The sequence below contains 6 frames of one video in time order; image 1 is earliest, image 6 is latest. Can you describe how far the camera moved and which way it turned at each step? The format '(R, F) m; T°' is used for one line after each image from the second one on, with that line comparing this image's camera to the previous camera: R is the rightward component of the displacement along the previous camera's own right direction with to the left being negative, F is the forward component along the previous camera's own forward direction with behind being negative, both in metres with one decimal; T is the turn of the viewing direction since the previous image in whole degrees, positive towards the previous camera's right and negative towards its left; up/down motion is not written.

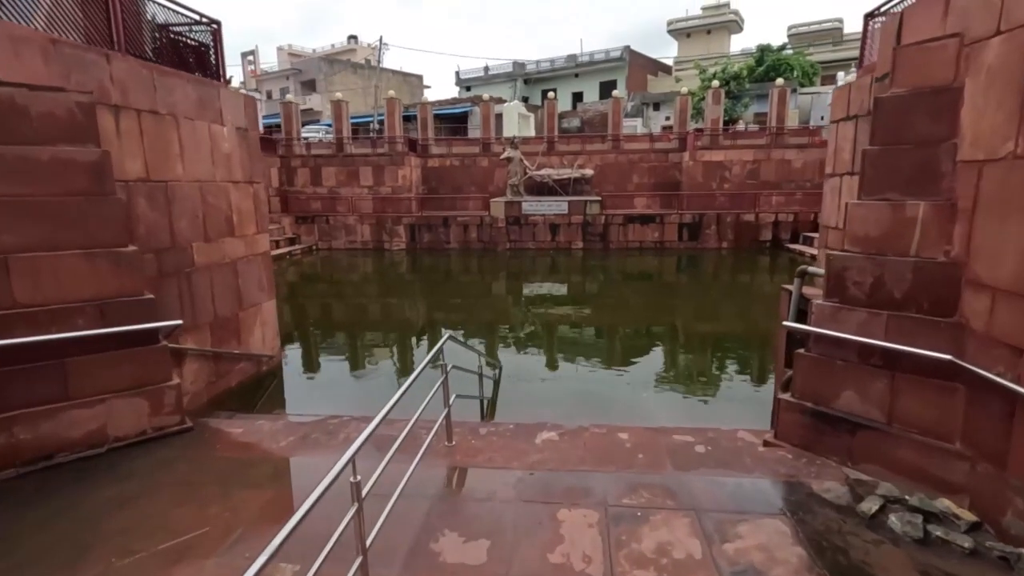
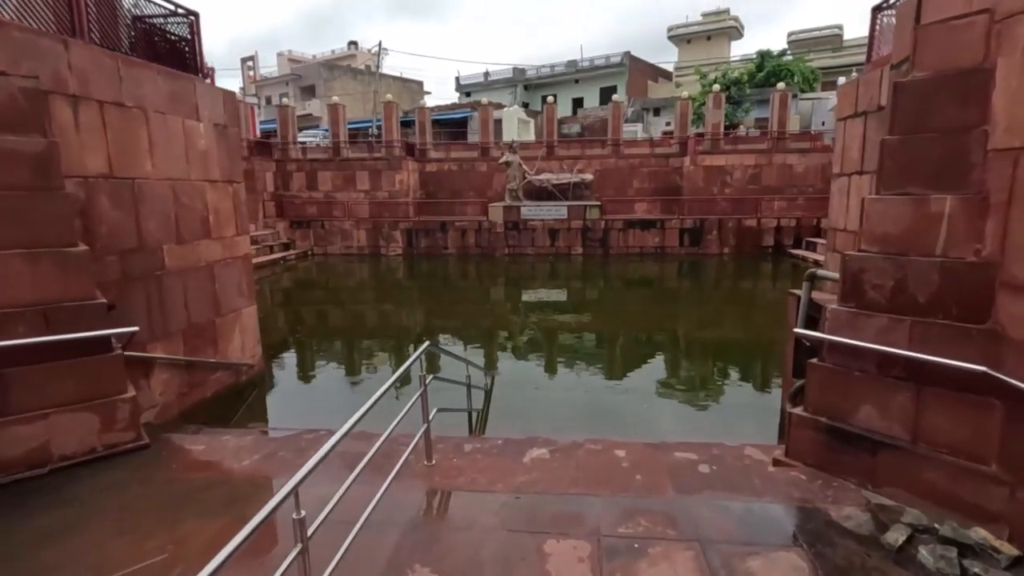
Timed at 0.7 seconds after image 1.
(+0.1, +0.2) m; 0°
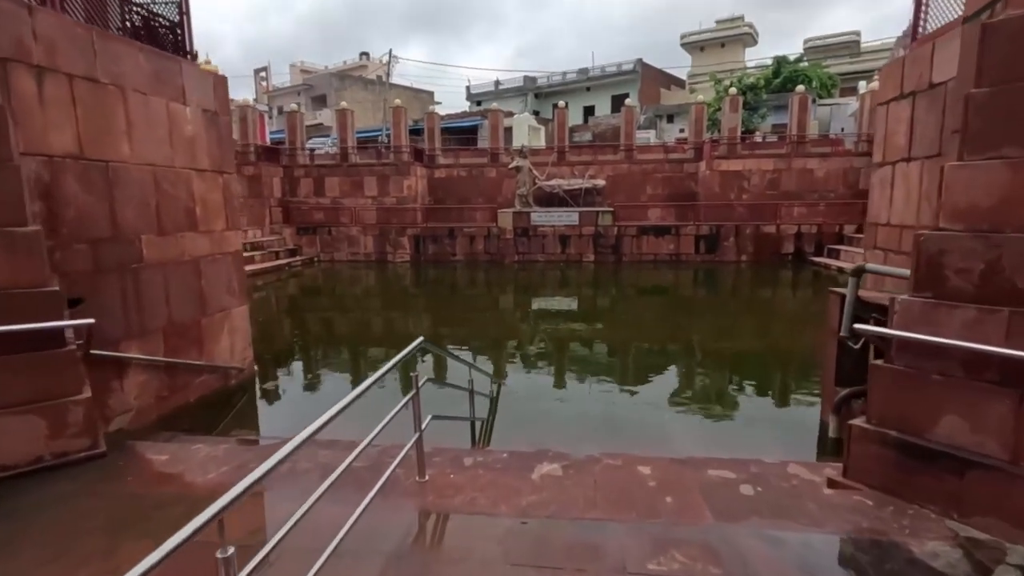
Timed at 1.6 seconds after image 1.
(0.0, +0.4) m; -1°
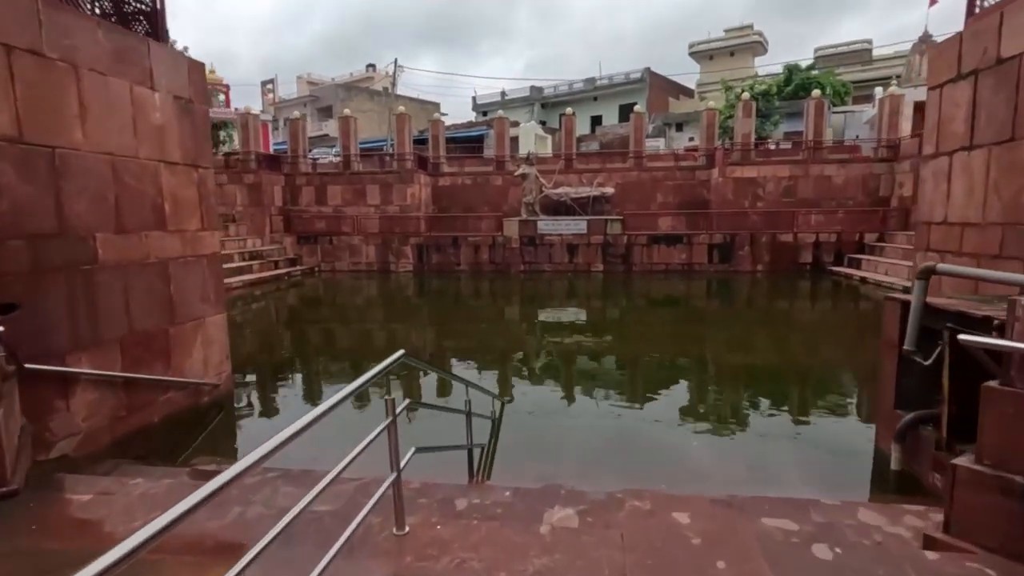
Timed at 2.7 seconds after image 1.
(0.0, +0.5) m; -1°
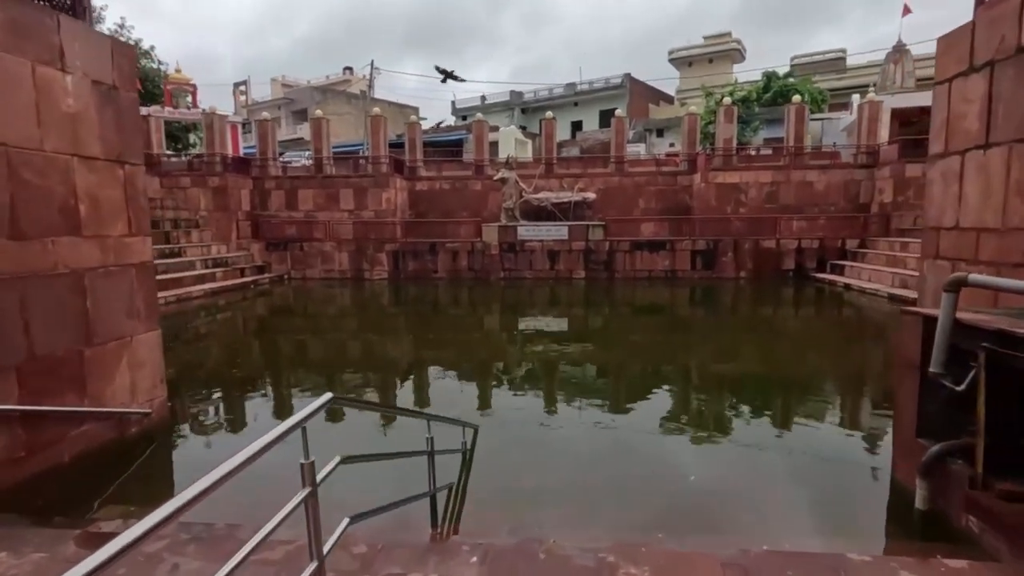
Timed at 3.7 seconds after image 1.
(+0.1, +0.4) m; +2°
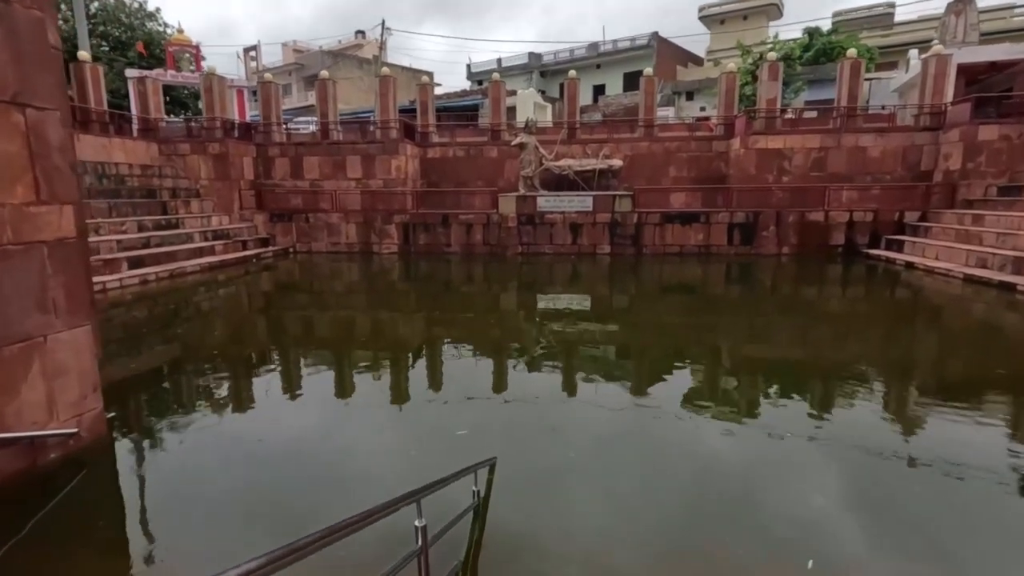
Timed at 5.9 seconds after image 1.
(-0.1, +0.9) m; -2°
